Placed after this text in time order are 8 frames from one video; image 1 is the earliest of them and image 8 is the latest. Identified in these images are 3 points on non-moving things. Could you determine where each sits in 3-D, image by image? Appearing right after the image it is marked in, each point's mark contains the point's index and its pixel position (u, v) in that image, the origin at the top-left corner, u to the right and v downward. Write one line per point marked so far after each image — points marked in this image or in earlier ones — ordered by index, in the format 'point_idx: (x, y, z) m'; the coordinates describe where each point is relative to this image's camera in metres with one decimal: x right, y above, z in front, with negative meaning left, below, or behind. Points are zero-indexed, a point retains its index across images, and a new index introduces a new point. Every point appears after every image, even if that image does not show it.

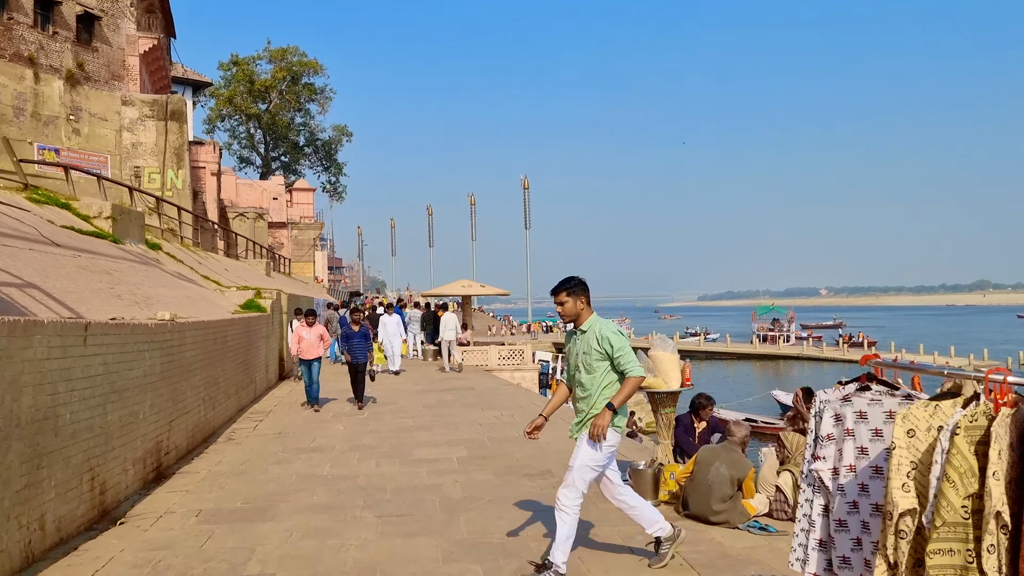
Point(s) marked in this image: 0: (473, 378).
0: (-0.8, -2.0, +16.5) m
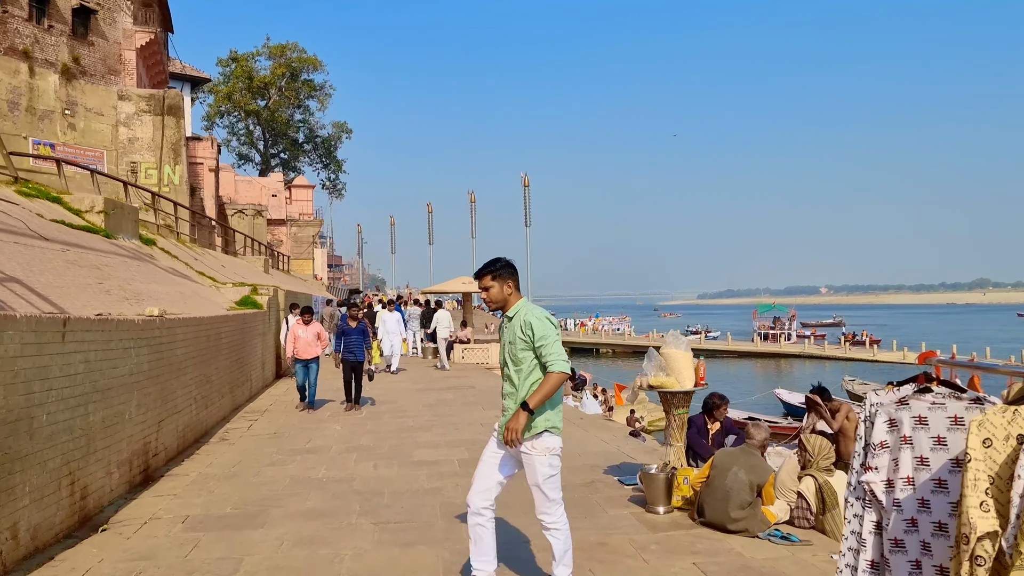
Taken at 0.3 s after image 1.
0: (-0.8, -1.9, +16.1) m
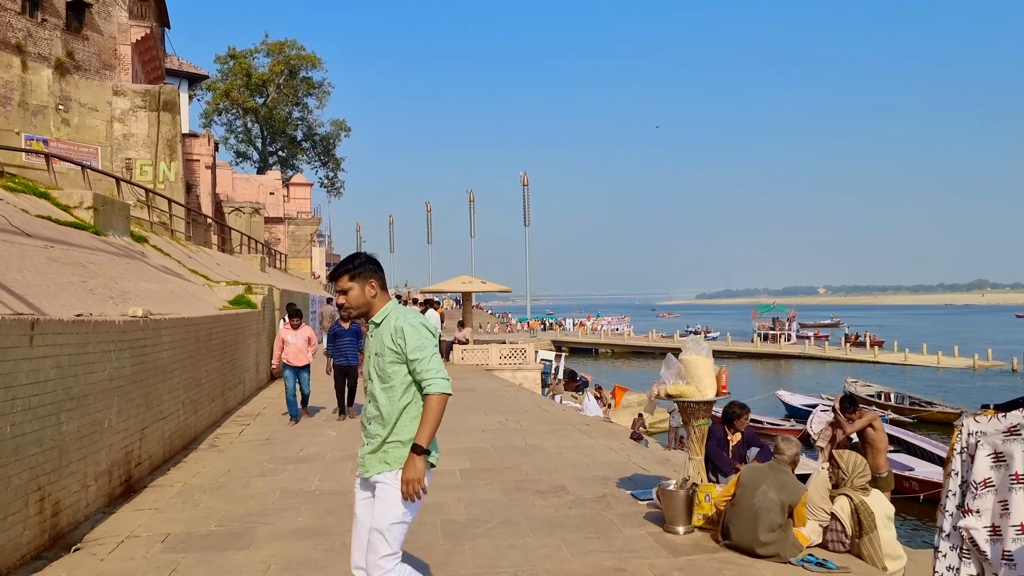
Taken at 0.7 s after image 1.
0: (-0.8, -1.9, +15.7) m
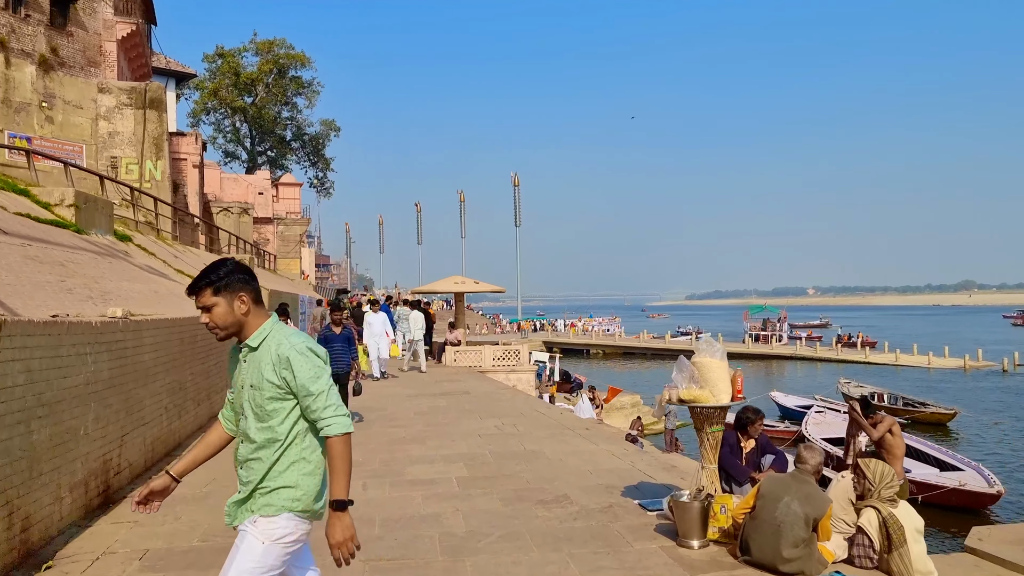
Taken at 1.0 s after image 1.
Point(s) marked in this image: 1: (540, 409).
0: (-0.9, -1.9, +15.4) m
1: (+0.4, -1.8, +10.9) m
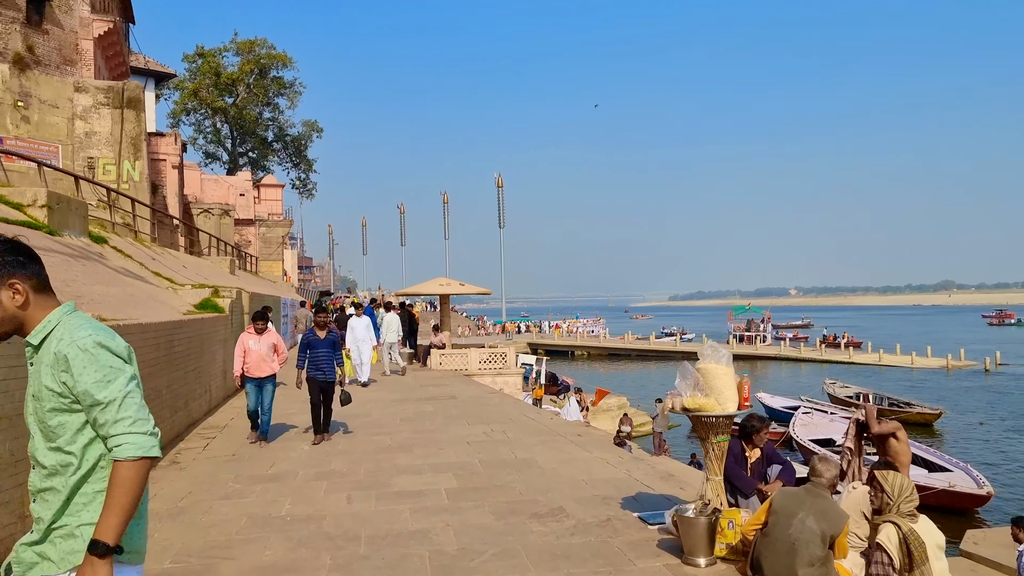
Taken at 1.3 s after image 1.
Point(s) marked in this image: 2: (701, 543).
0: (-1.2, -1.9, +15.1) m
1: (+0.2, -1.8, +10.7) m
2: (+1.1, -1.5, +4.3) m
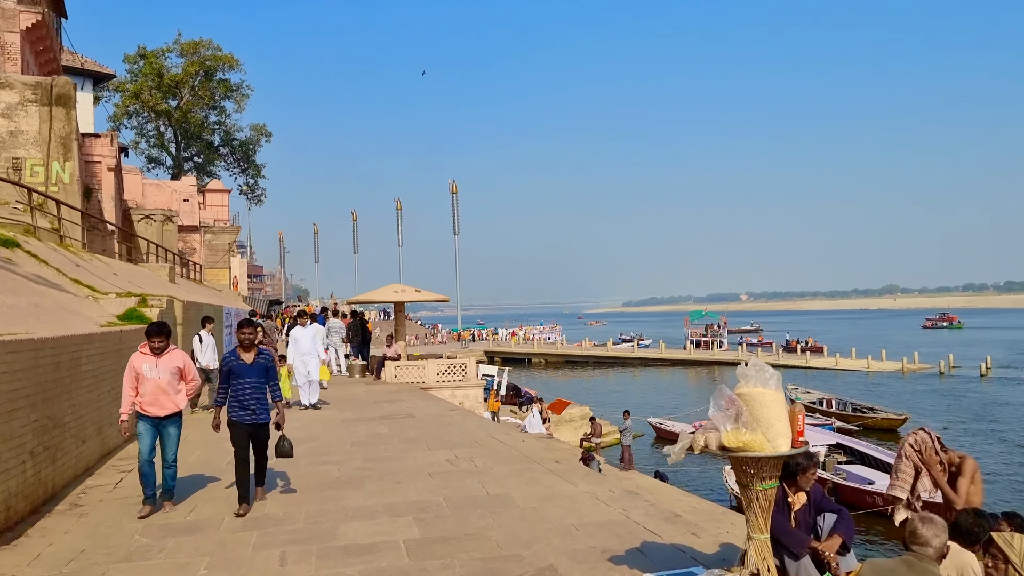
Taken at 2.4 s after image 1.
0: (-1.9, -2.1, +13.8) m
1: (-0.2, -1.9, +9.5) m
2: (+1.0, -1.5, +3.2) m
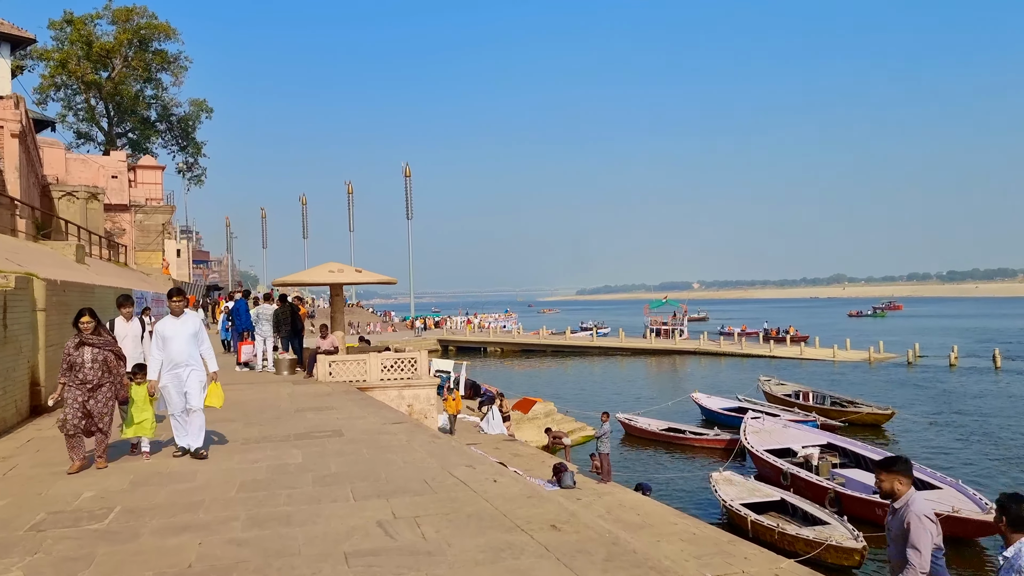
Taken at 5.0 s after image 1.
0: (-2.4, -1.7, +10.9) m
1: (-0.5, -1.6, +6.6) m
2: (+1.1, -1.3, +0.4) m
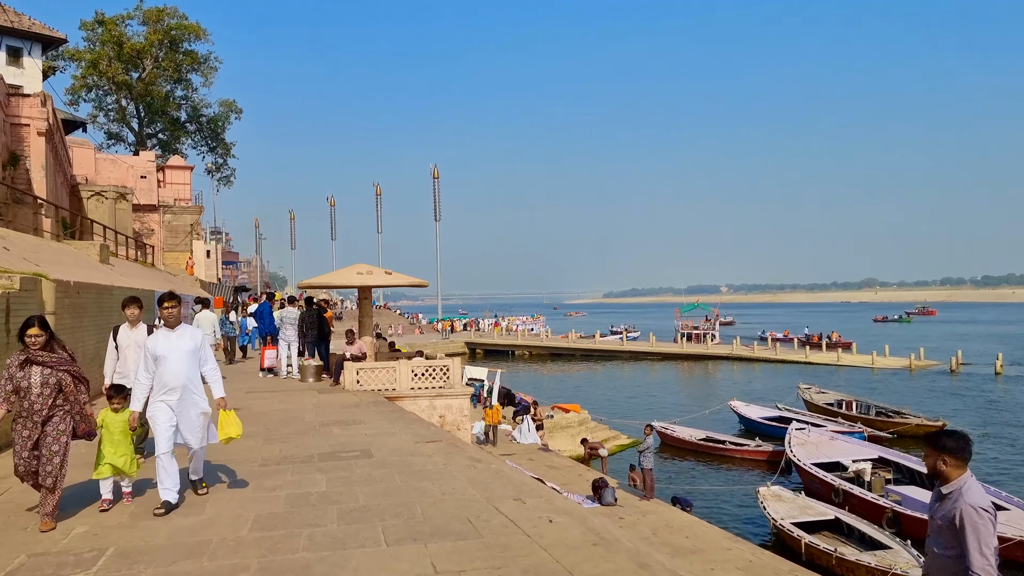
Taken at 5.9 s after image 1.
0: (-1.9, -1.8, +10.0) m
1: (-0.1, -1.6, +5.7) m
2: (+1.3, -1.3, -0.5) m
